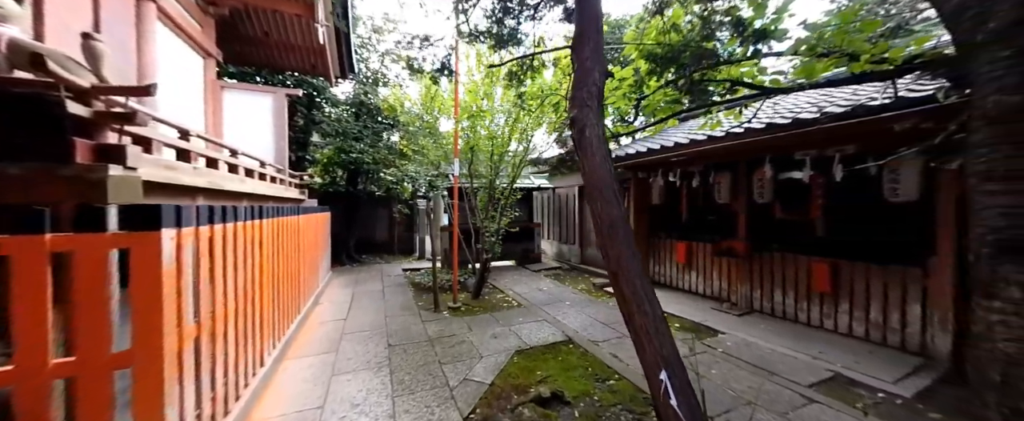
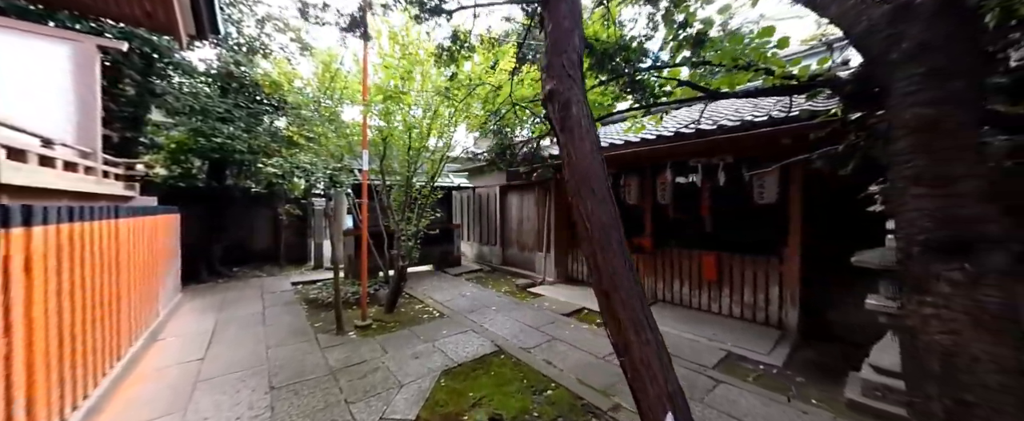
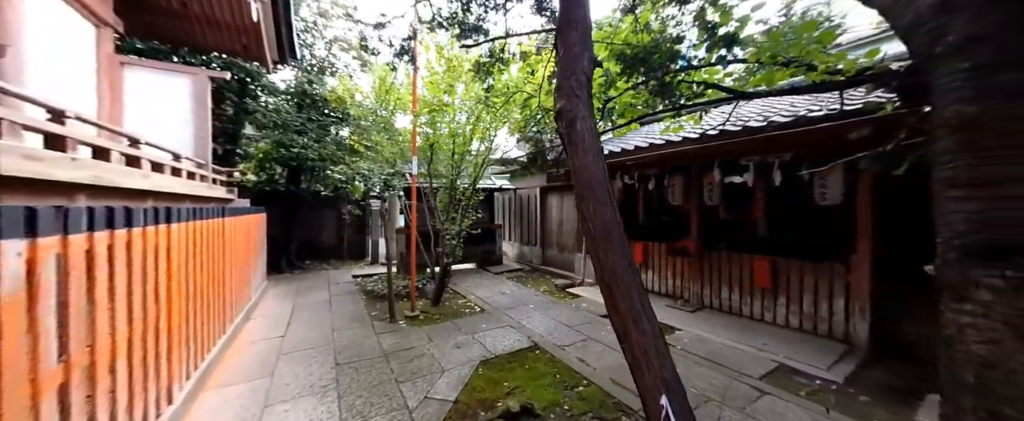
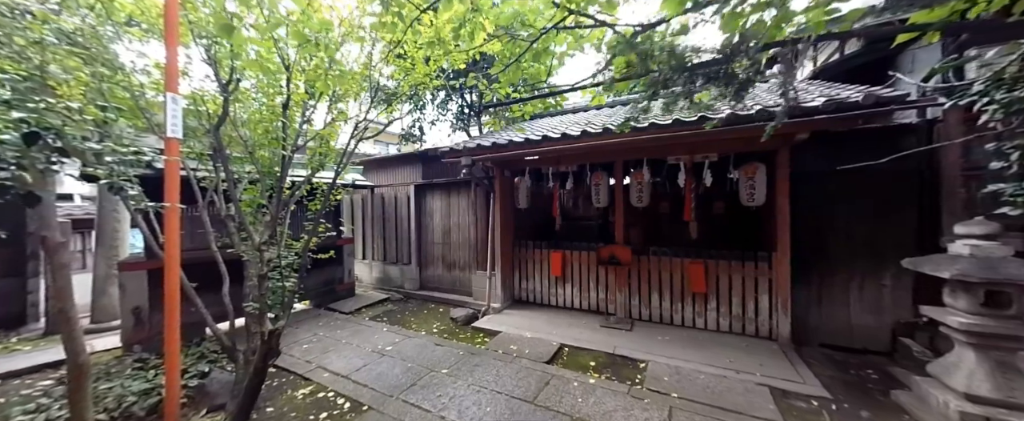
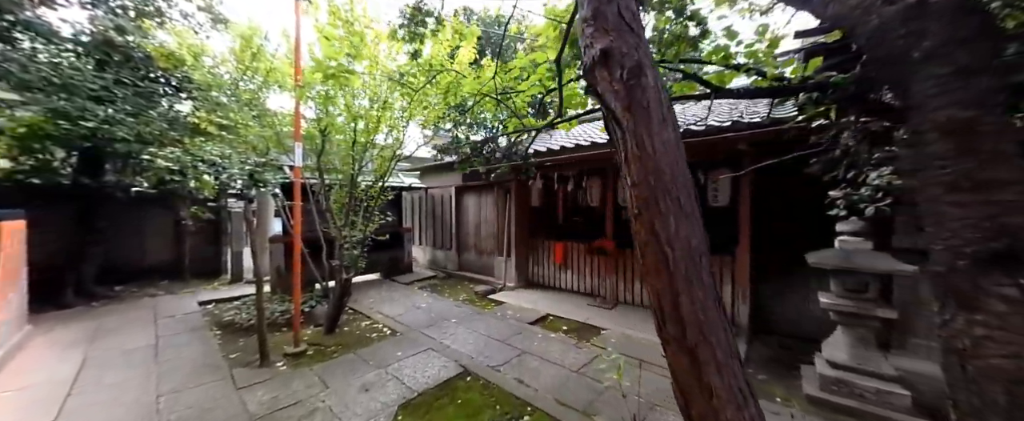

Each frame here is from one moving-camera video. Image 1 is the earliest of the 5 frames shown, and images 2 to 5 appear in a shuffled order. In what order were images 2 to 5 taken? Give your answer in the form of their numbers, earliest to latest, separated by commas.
3, 2, 5, 4
